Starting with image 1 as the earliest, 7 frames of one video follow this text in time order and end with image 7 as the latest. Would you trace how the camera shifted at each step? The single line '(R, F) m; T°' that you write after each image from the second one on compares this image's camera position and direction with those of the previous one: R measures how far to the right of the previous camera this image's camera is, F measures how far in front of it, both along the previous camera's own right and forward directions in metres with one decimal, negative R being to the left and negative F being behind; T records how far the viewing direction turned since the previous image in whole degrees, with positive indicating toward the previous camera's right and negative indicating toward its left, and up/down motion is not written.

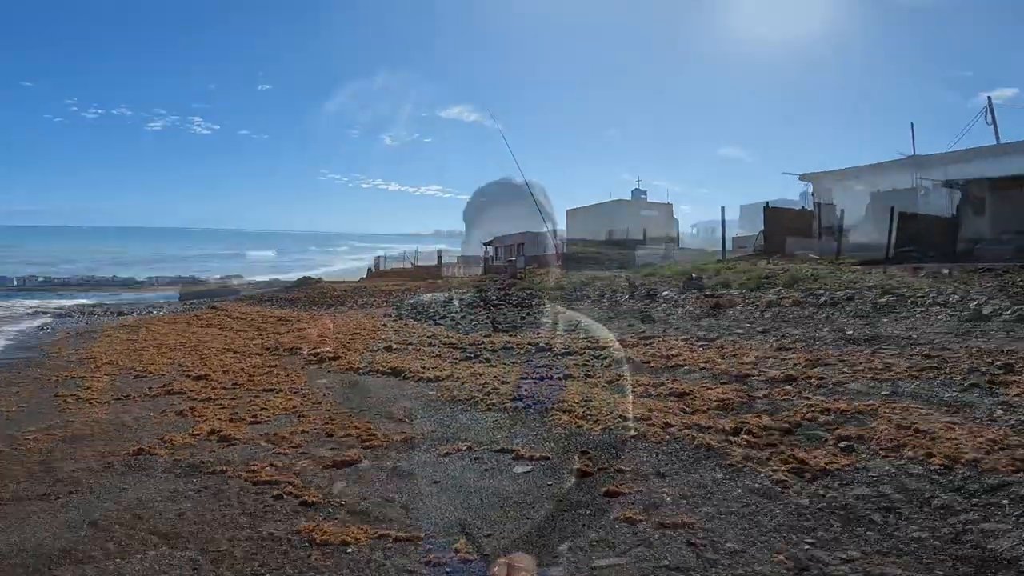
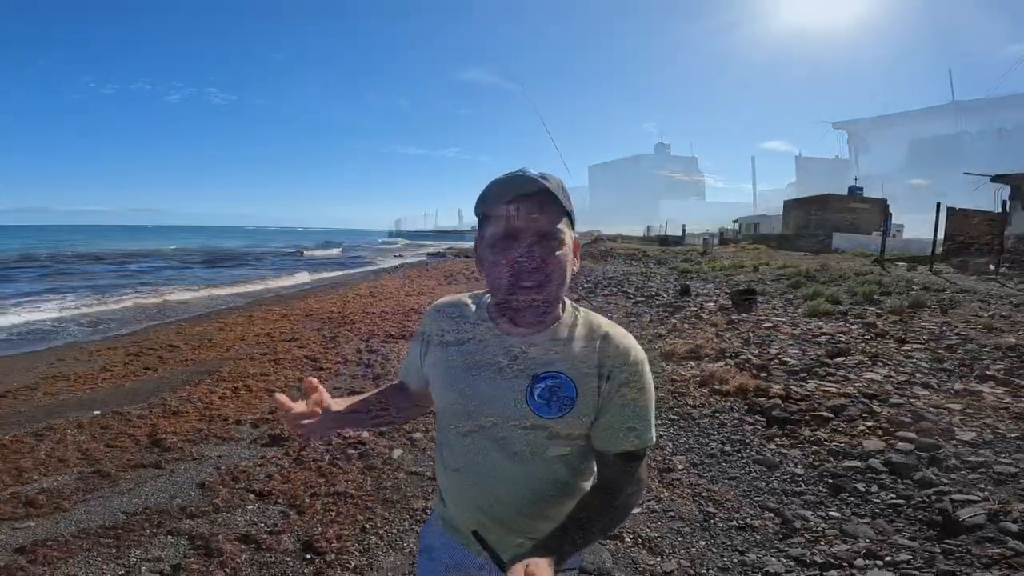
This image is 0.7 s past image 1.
(0.0, -0.6) m; -4°
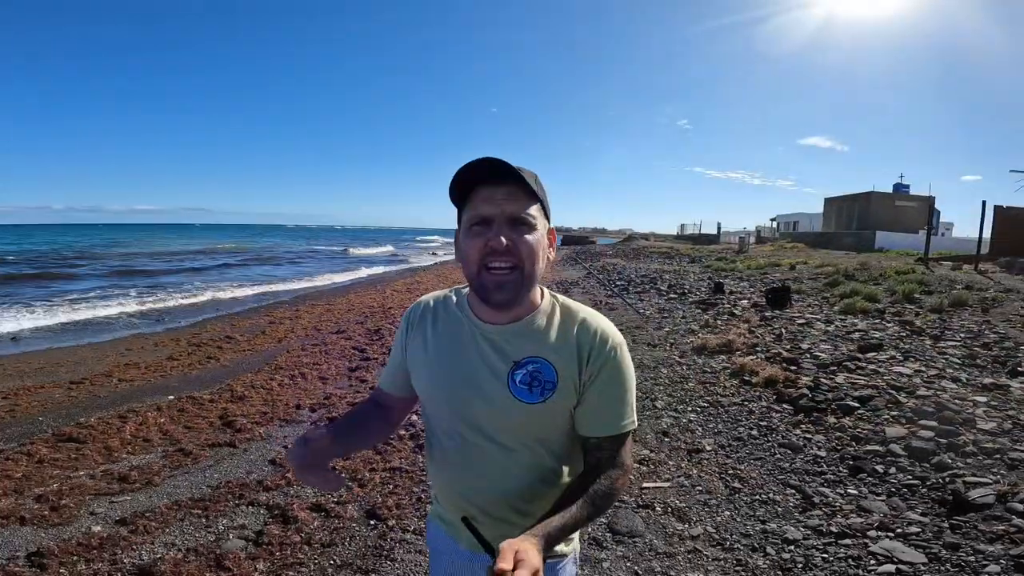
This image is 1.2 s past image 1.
(-0.1, -0.4) m; -3°
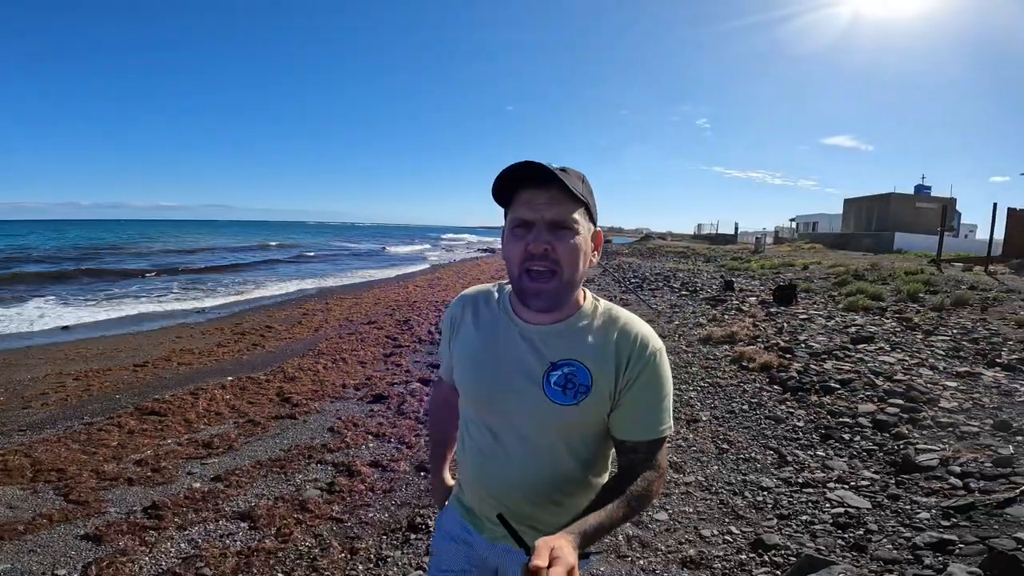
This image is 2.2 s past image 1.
(-0.1, -0.8) m; -2°
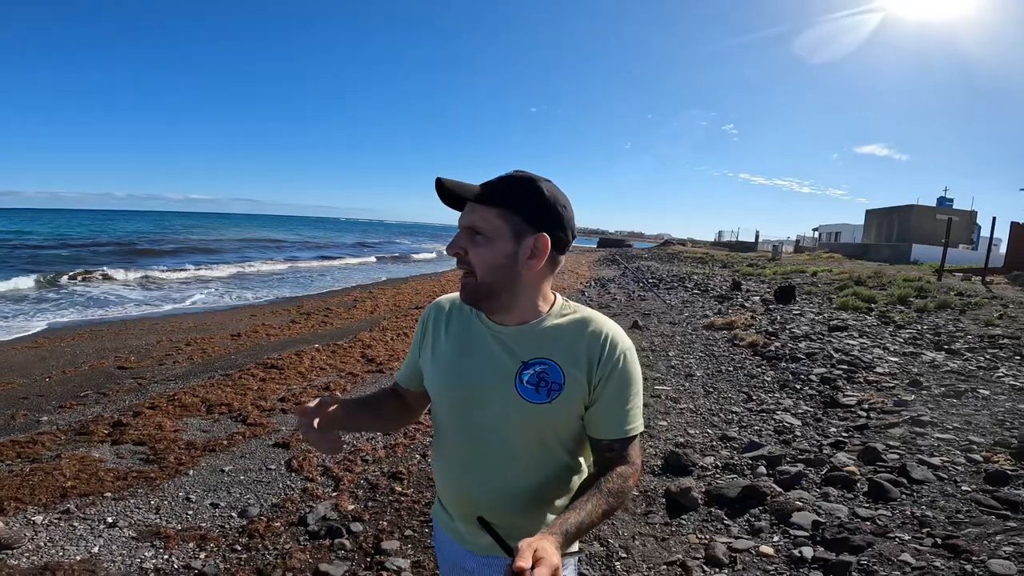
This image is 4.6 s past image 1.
(-0.4, -1.9) m; -2°
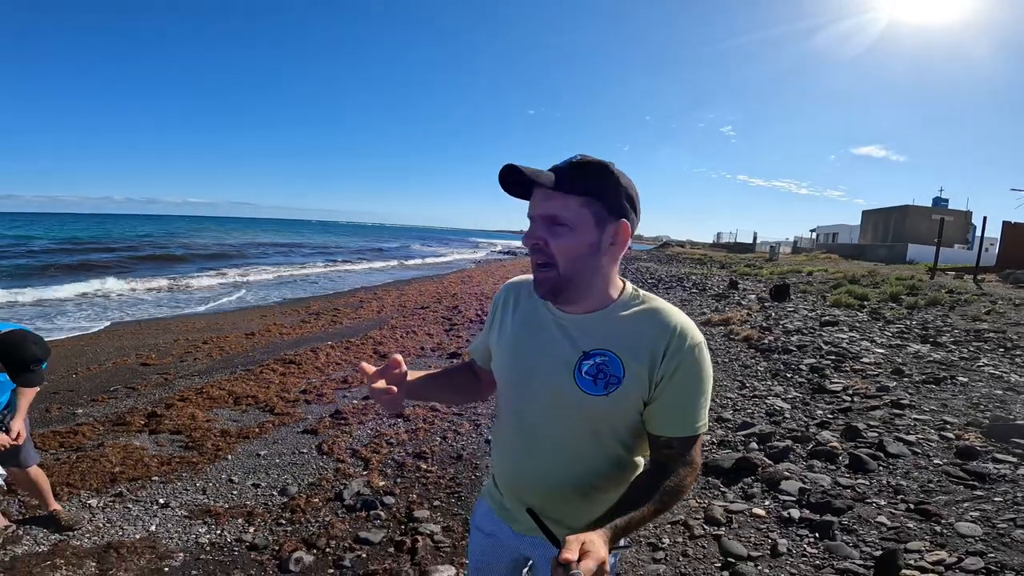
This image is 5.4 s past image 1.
(-0.1, -0.4) m; 0°
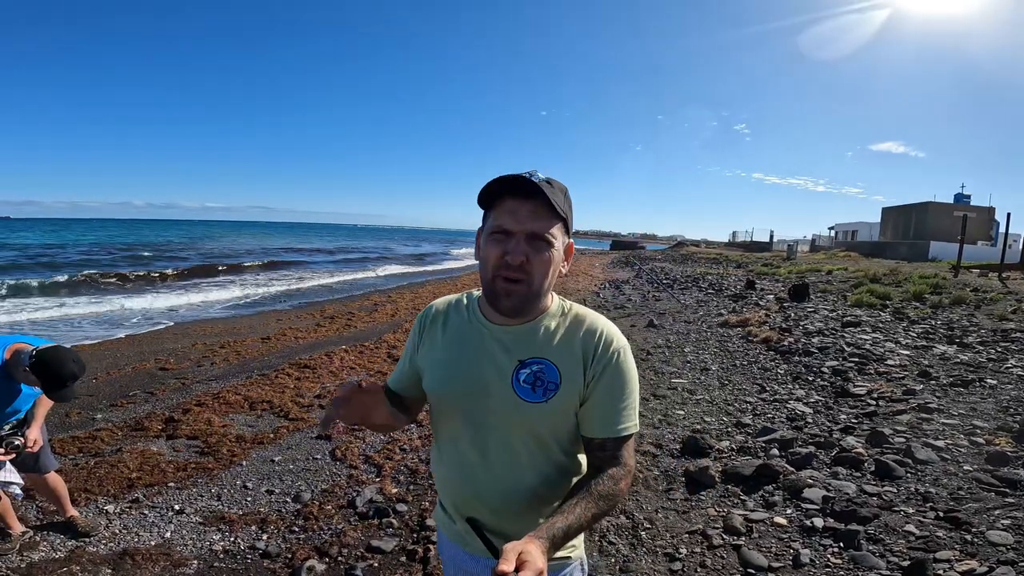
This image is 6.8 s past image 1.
(0.0, +0.1) m; -2°
